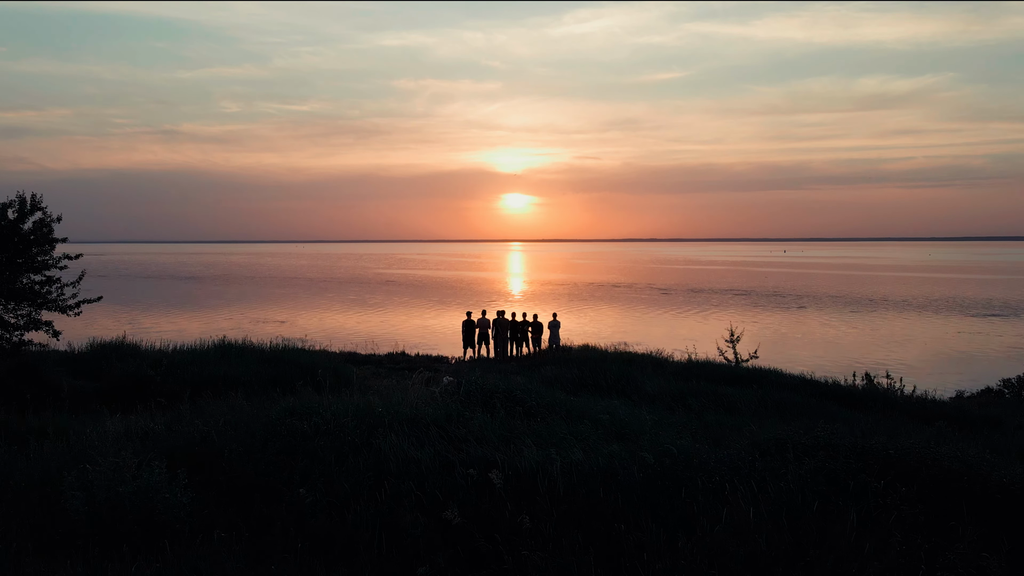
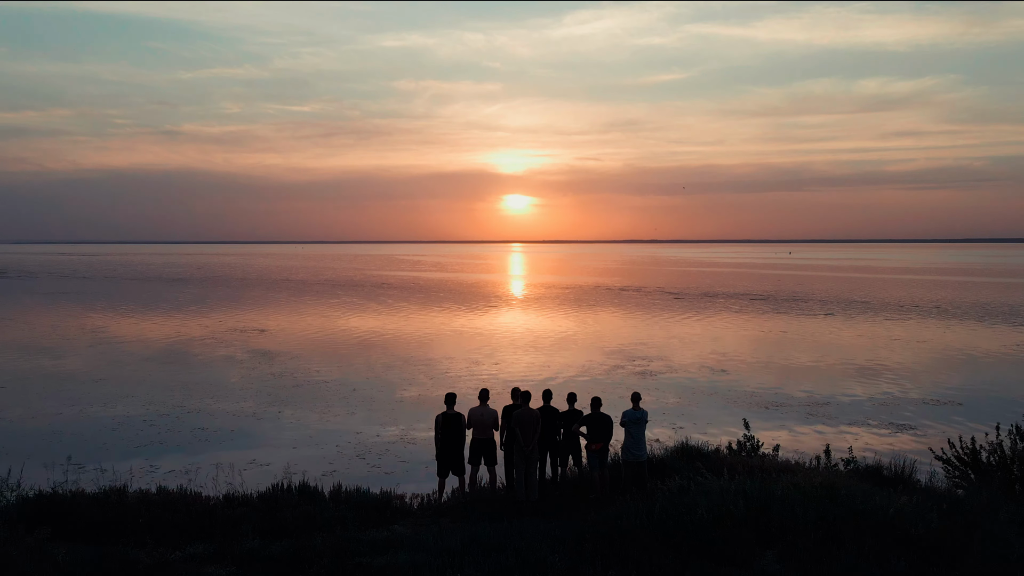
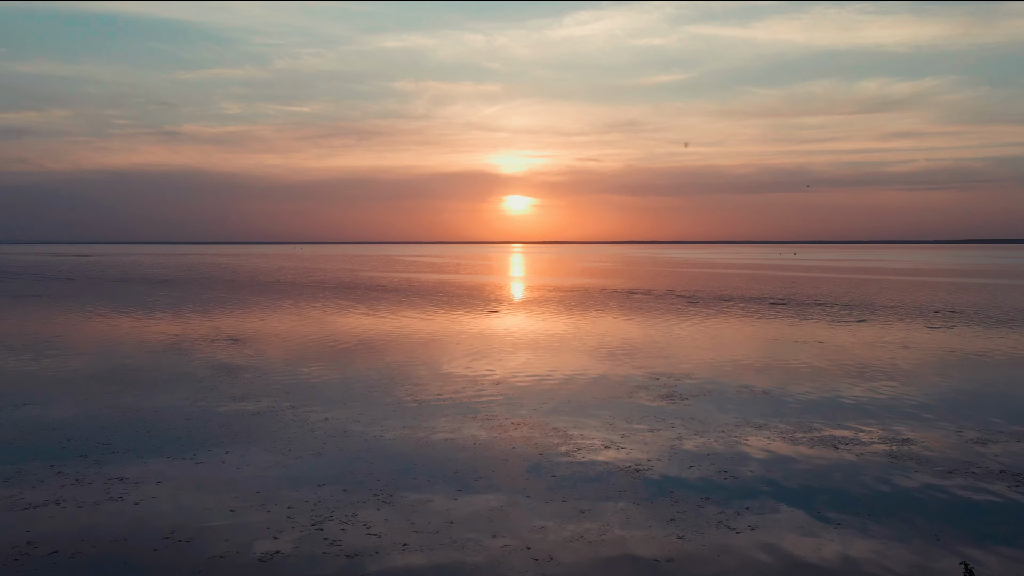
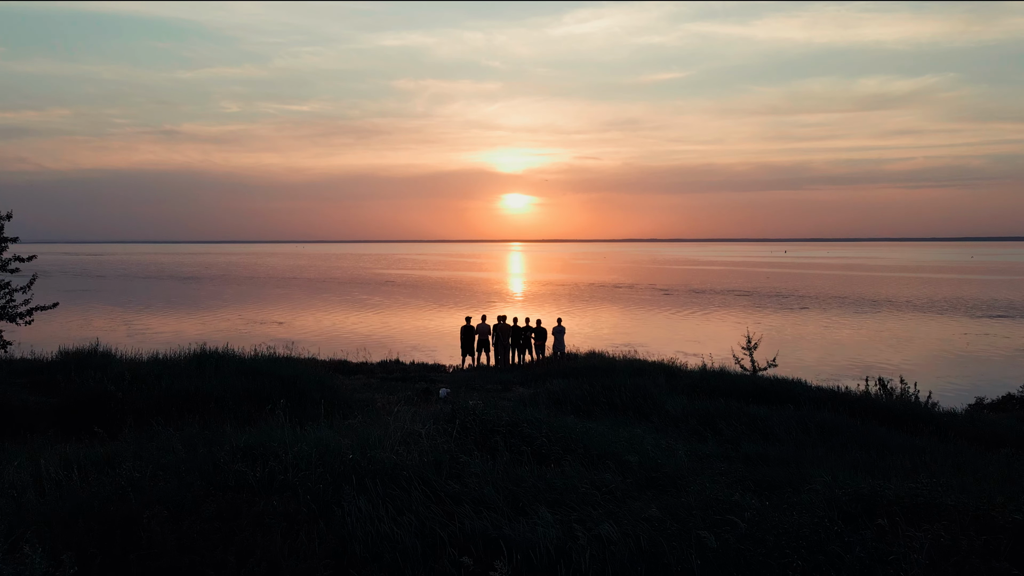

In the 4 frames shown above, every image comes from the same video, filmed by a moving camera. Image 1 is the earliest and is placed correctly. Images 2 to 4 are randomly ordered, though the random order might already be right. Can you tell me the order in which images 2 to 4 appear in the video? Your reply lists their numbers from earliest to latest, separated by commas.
4, 2, 3
